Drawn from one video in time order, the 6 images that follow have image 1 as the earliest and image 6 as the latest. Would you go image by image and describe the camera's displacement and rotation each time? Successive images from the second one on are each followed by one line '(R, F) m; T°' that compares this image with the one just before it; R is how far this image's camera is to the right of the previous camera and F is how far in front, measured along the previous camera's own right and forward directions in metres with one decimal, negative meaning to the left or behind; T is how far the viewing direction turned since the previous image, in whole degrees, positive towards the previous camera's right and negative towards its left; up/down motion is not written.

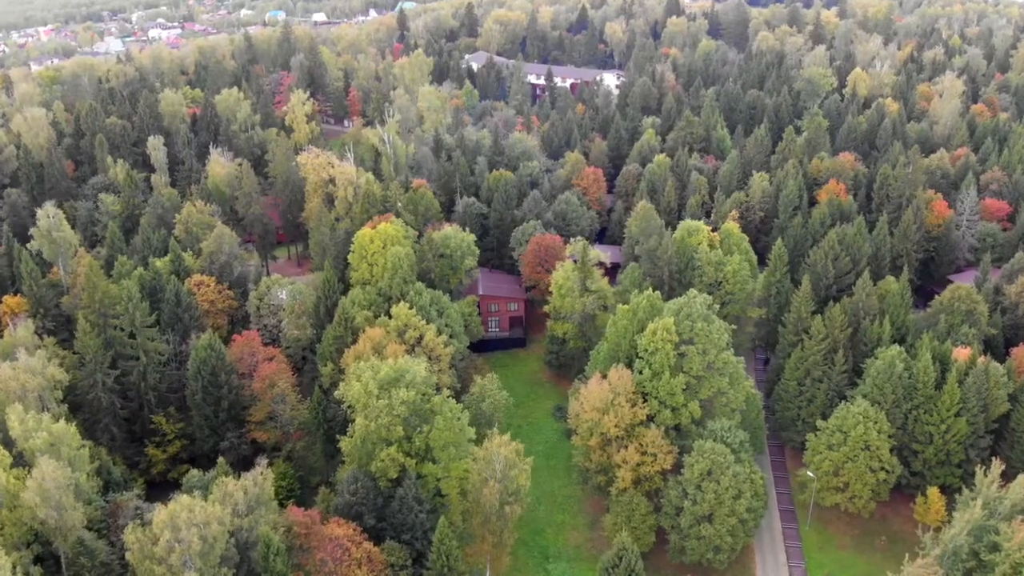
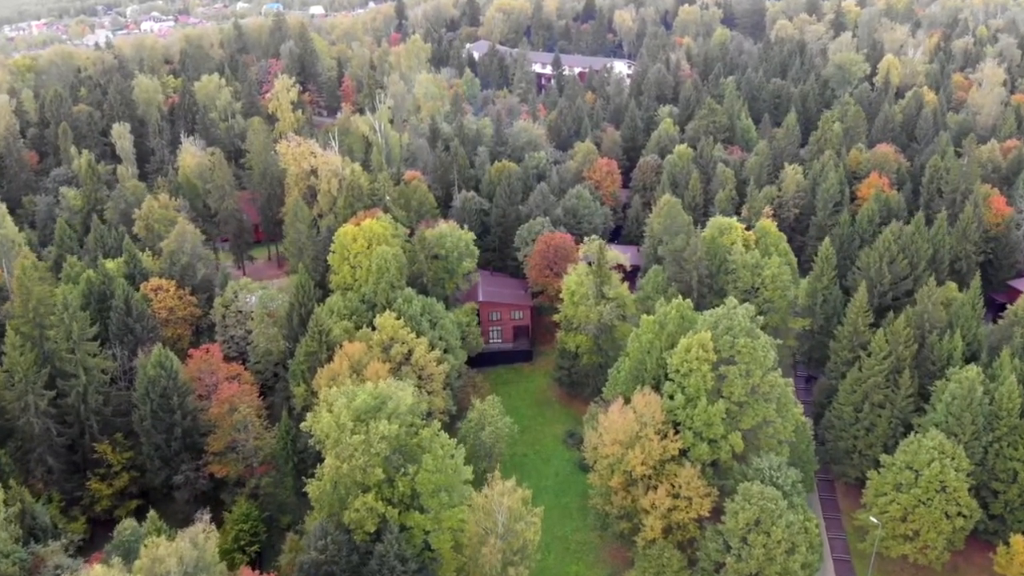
(-0.2, +11.0) m; 0°
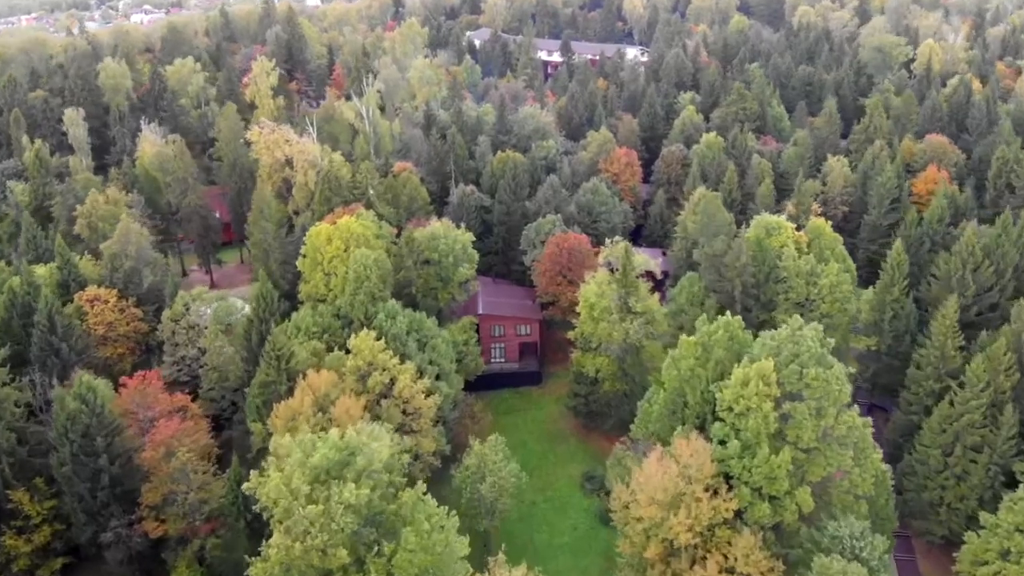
(-0.3, +11.8) m; 0°
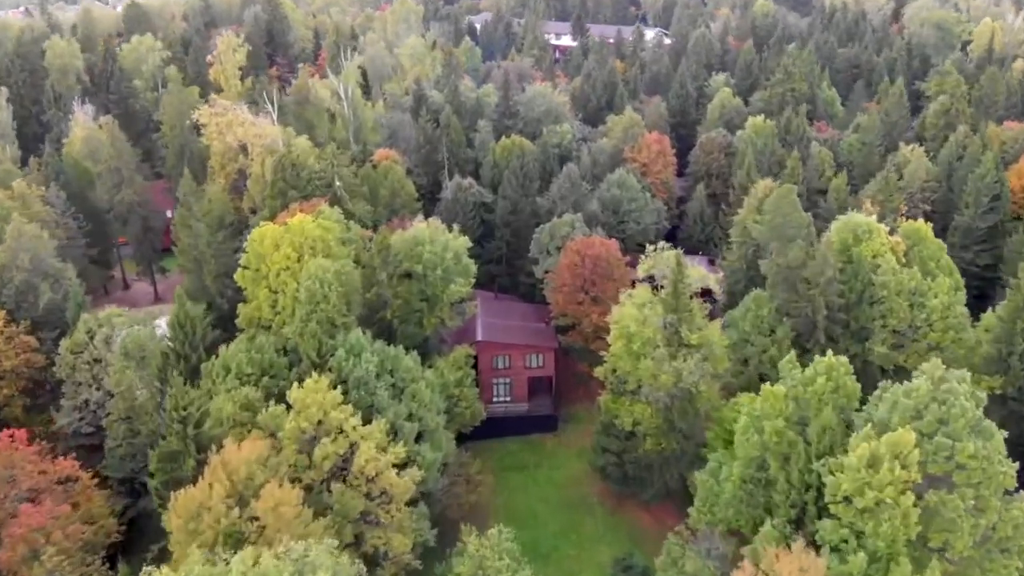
(-0.3, +14.4) m; 0°
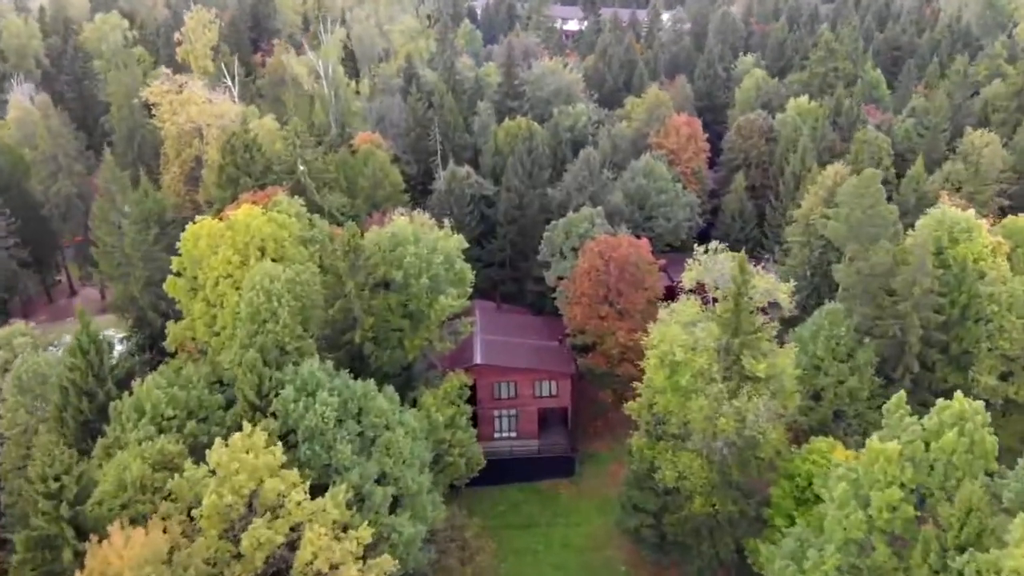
(-0.2, +9.5) m; 0°
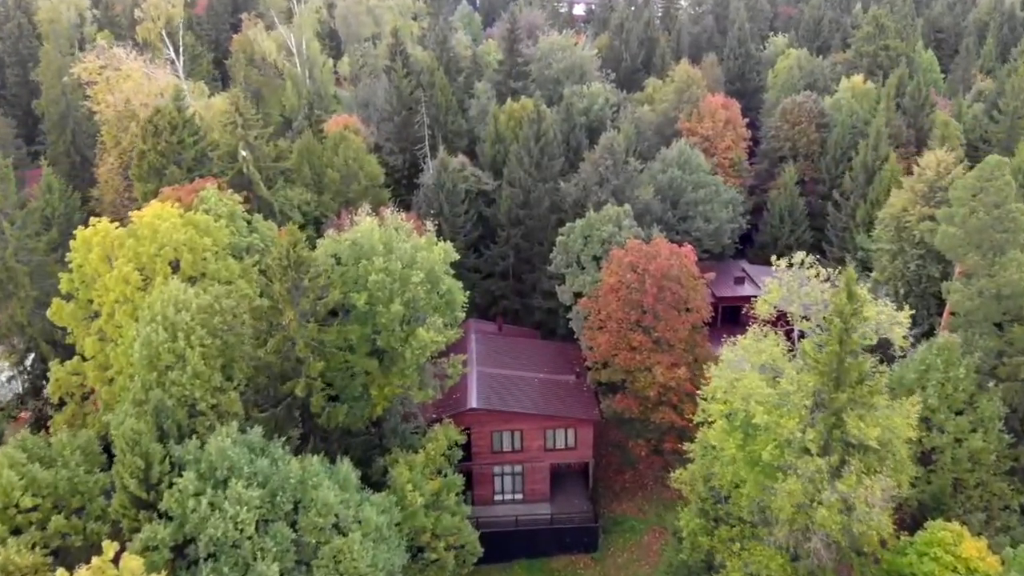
(-0.2, +8.8) m; 0°
